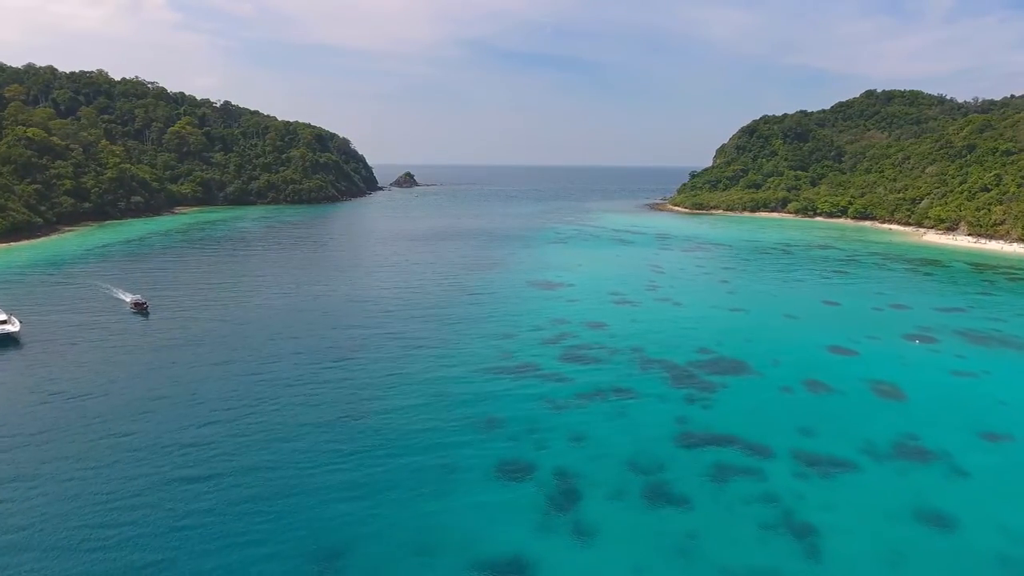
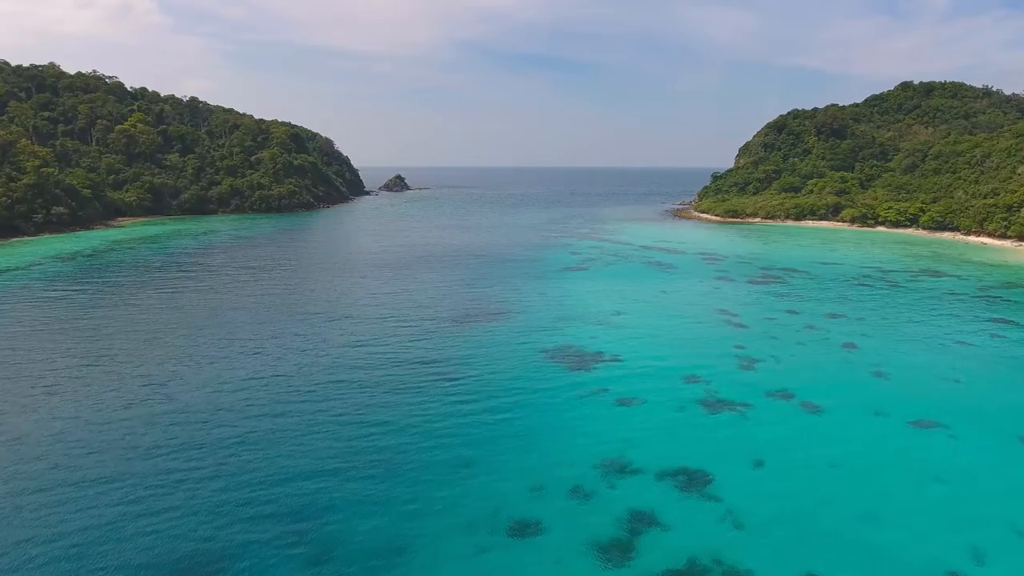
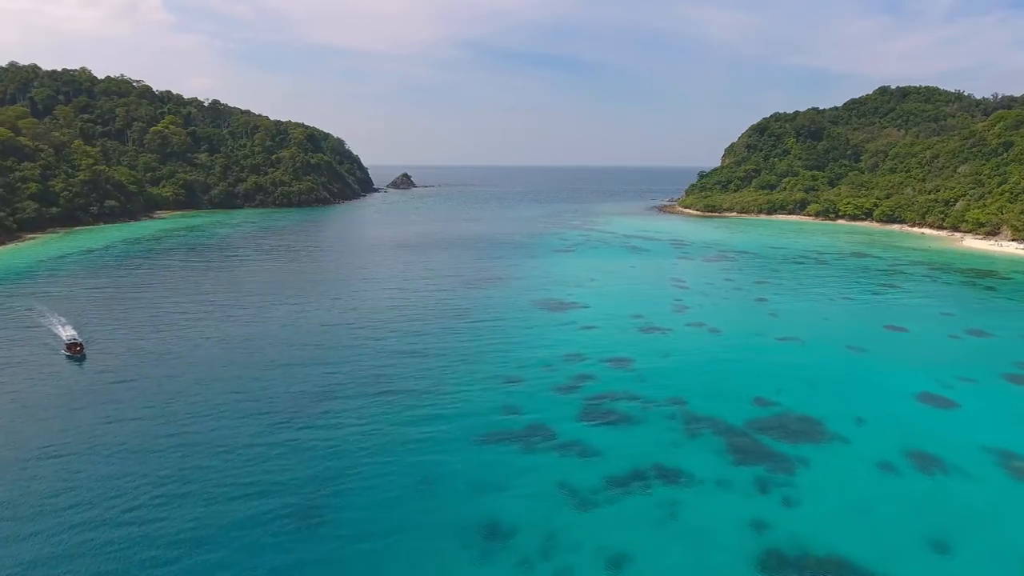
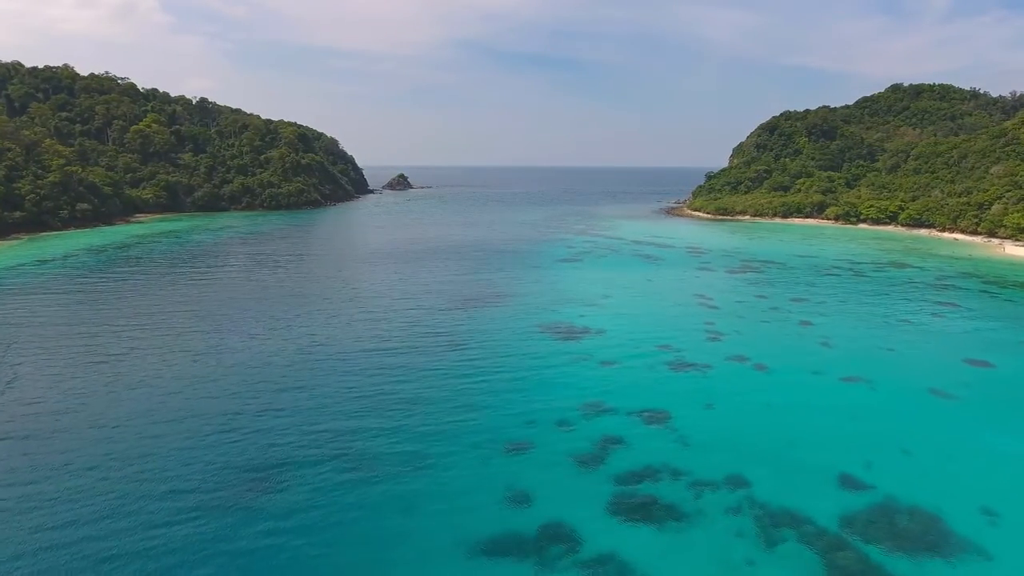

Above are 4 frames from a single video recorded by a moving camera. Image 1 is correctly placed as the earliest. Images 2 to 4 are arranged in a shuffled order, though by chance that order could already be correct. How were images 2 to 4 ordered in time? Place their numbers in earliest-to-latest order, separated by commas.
3, 4, 2
